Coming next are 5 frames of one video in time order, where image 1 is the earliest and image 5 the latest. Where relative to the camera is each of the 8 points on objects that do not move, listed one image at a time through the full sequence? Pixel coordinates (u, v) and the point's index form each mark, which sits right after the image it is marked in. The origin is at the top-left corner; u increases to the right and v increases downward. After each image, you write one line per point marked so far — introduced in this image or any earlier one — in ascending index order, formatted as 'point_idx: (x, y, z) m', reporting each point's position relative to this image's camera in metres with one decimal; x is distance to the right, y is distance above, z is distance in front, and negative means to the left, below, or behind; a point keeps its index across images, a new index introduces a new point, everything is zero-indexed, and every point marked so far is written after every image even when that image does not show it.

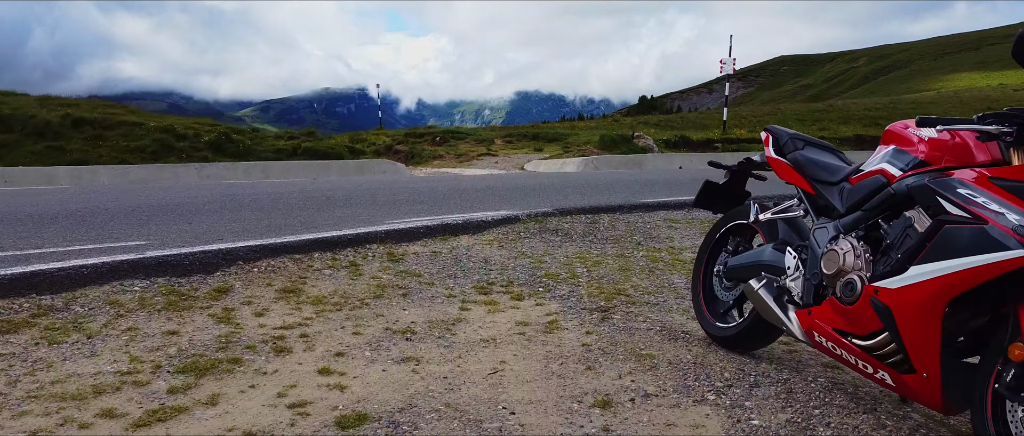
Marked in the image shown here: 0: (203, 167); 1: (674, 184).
0: (-6.3, +1.0, +14.0) m
1: (+2.7, +0.6, +11.6) m
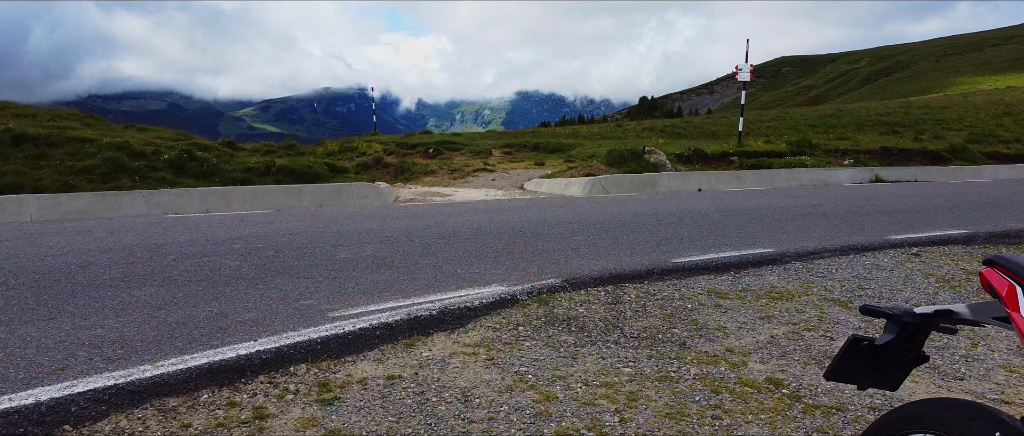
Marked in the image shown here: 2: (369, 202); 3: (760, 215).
0: (-6.3, +0.4, +12.1) m
1: (+2.7, -0.1, +9.7) m
2: (-2.9, +0.3, +13.8) m
3: (+3.8, 0.0, +10.5) m
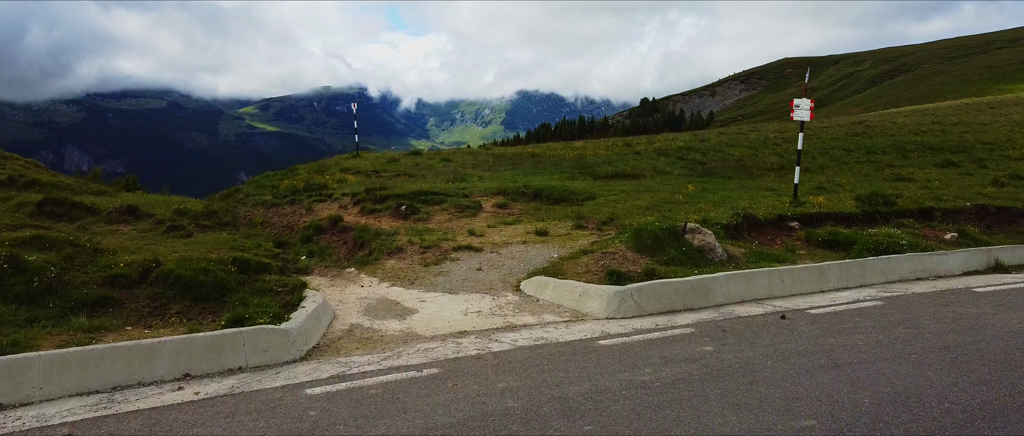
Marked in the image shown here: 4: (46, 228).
0: (-6.4, -1.7, +6.9) m
1: (+2.5, -2.2, +4.6) m
2: (-3.1, -1.8, +8.7) m
3: (+3.6, -2.1, +5.3) m
4: (-8.6, -0.1, +12.8) m
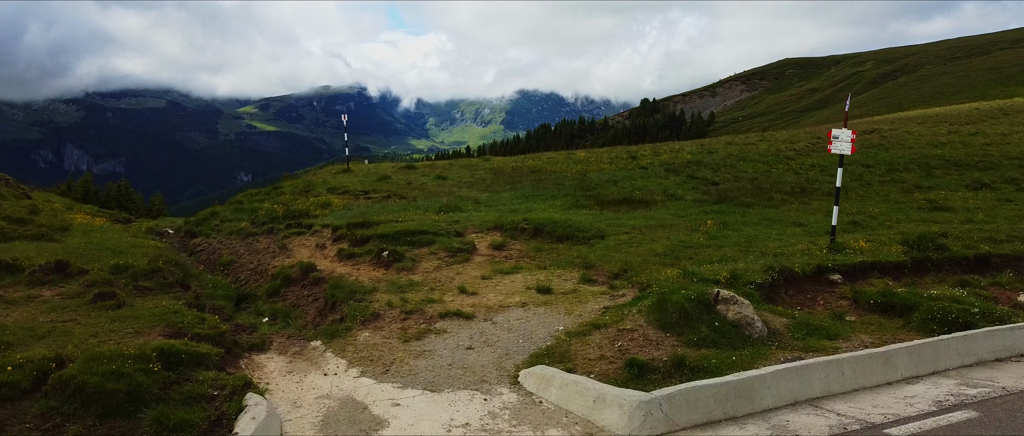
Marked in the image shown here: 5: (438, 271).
0: (-6.5, -2.8, +4.5) m
1: (+2.5, -3.3, +2.2) m
2: (-3.1, -2.9, +6.3) m
3: (+3.6, -3.2, +2.9) m
4: (-8.7, -1.2, +10.4) m
5: (-1.7, -1.2, +16.1) m
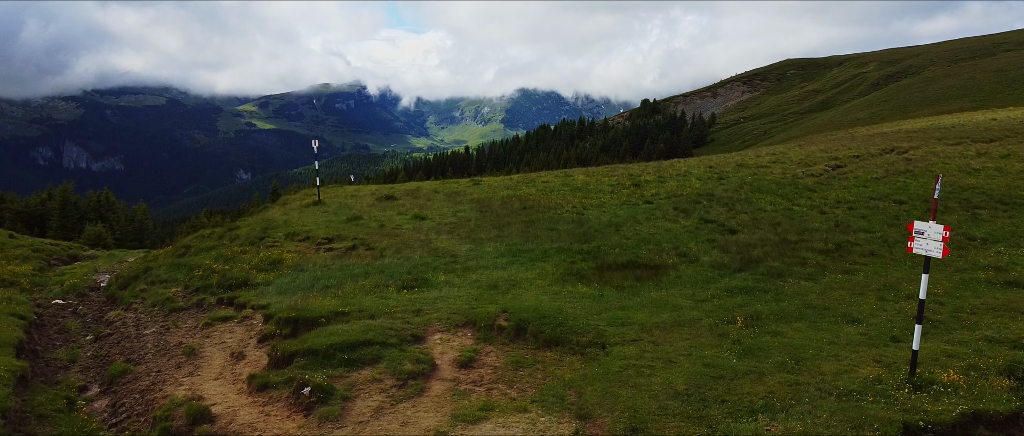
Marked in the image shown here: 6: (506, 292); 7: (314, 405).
0: (-7.1, -5.0, +0.1) m
1: (+1.9, -5.6, -2.2) m
2: (-3.7, -5.2, +1.8) m
3: (+3.0, -5.5, -1.5) m
4: (-9.3, -3.4, +5.9) m
5: (-2.3, -3.4, +11.7) m
6: (-0.1, -2.0, +18.8) m
7: (-3.5, -3.2, +12.1) m
